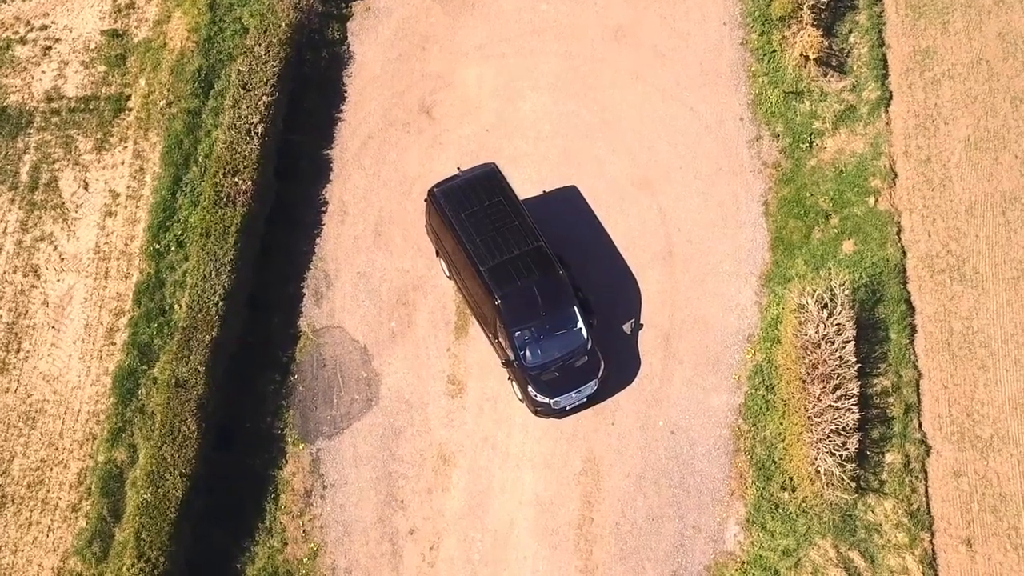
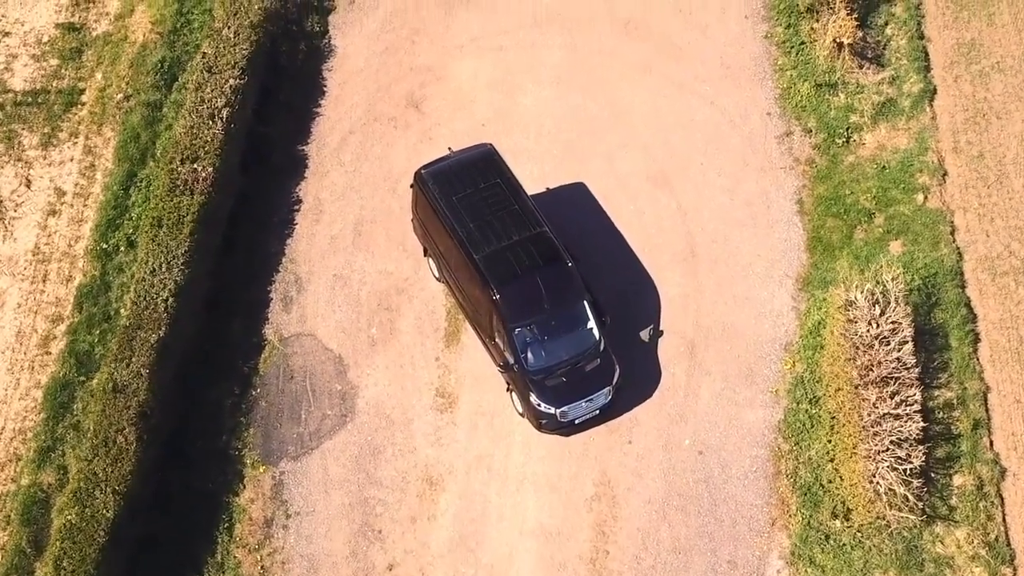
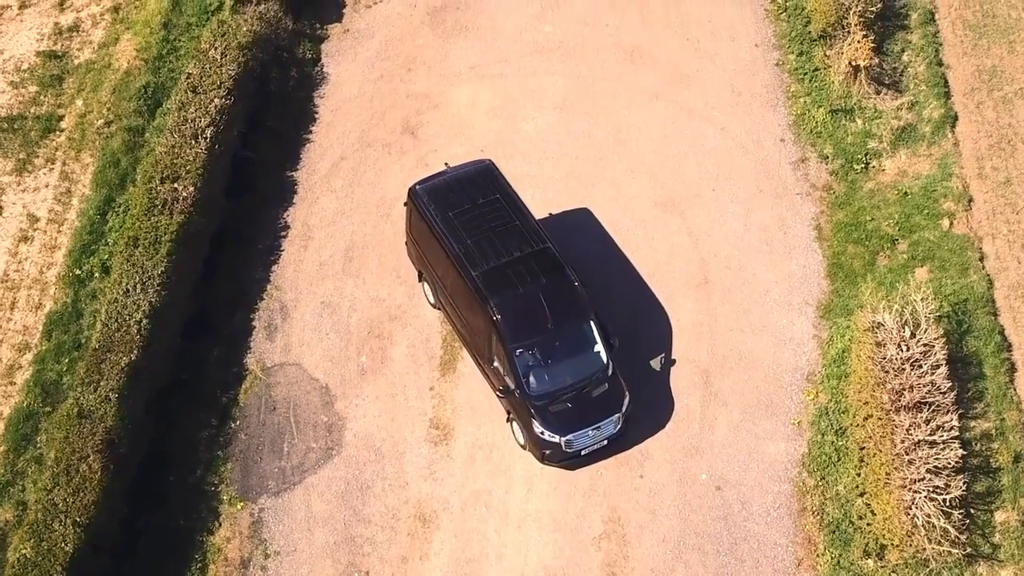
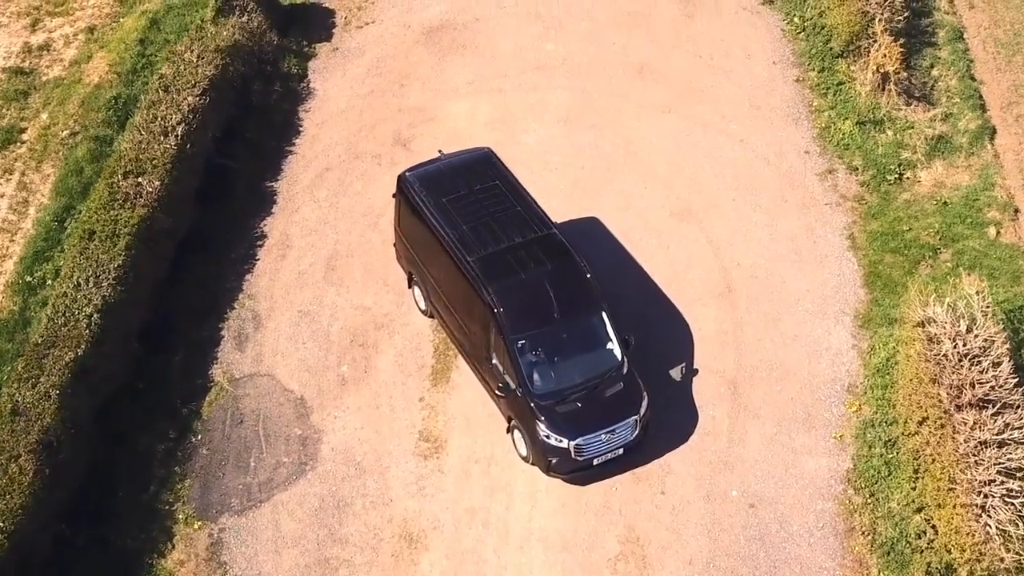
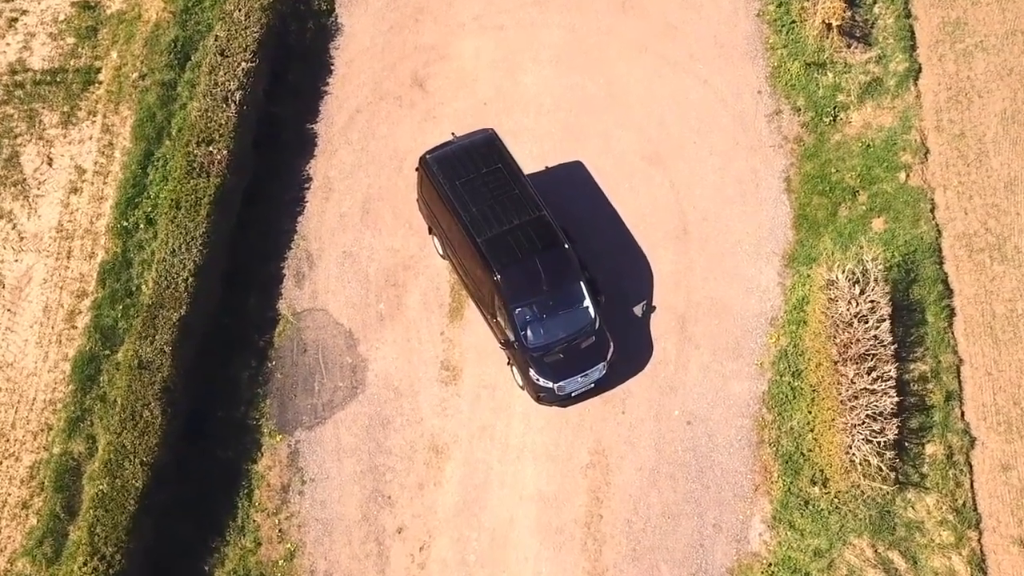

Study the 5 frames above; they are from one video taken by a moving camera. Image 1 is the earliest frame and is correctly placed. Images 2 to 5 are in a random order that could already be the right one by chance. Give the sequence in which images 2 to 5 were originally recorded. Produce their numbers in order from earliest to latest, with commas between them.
5, 2, 3, 4
